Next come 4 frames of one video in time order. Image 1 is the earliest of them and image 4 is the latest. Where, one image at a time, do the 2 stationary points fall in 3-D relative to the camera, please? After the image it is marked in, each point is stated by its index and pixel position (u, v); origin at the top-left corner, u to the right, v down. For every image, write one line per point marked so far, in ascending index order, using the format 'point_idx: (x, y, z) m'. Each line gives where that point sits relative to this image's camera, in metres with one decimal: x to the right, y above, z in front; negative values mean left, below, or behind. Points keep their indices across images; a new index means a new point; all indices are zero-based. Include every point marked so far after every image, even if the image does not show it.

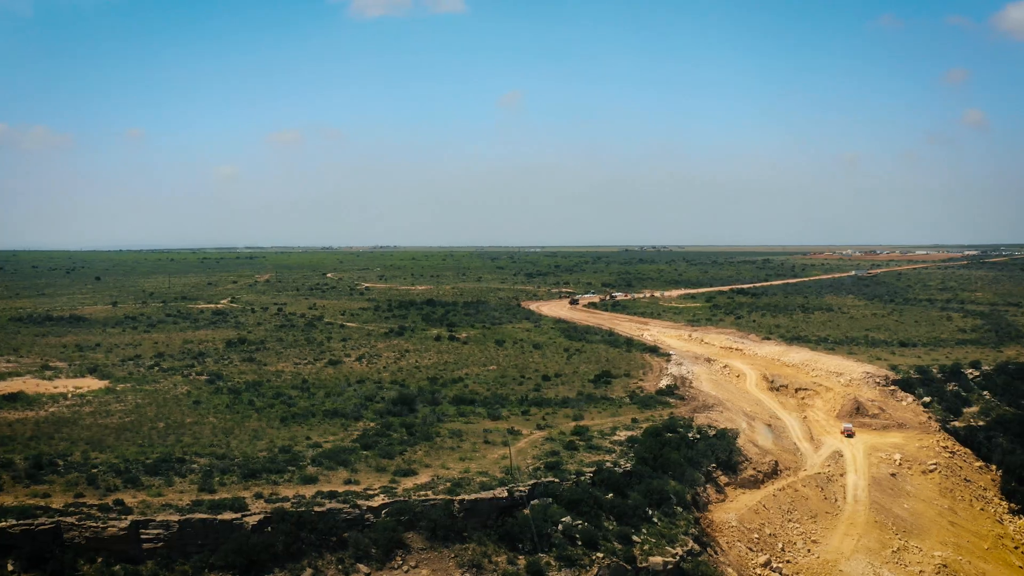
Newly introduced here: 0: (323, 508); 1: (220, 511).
0: (-5.1, -5.9, +18.3) m
1: (-7.4, -5.6, +17.4) m
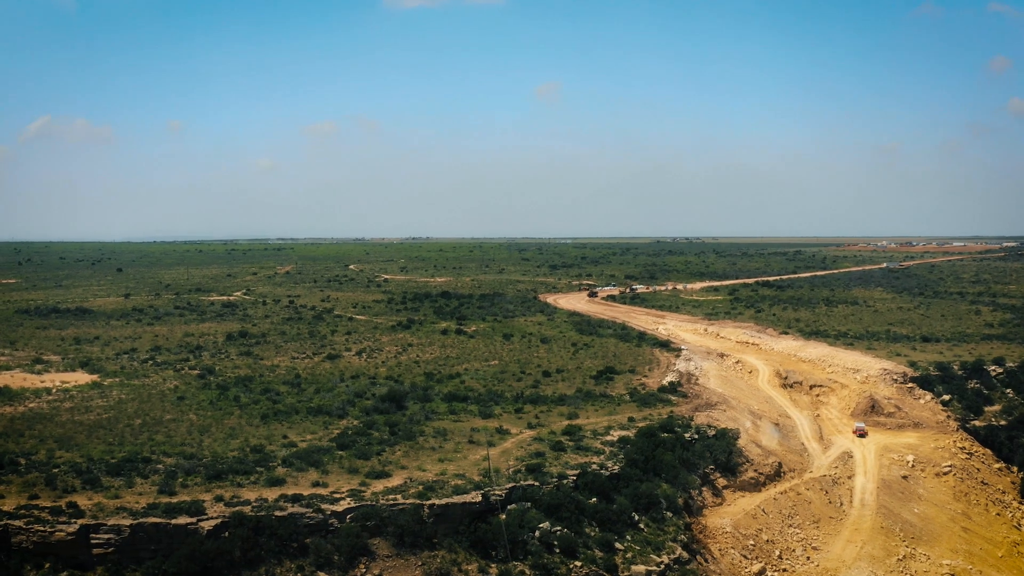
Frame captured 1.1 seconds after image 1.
0: (-5.9, -5.7, +17.7) m
1: (-8.2, -5.5, +16.7) m
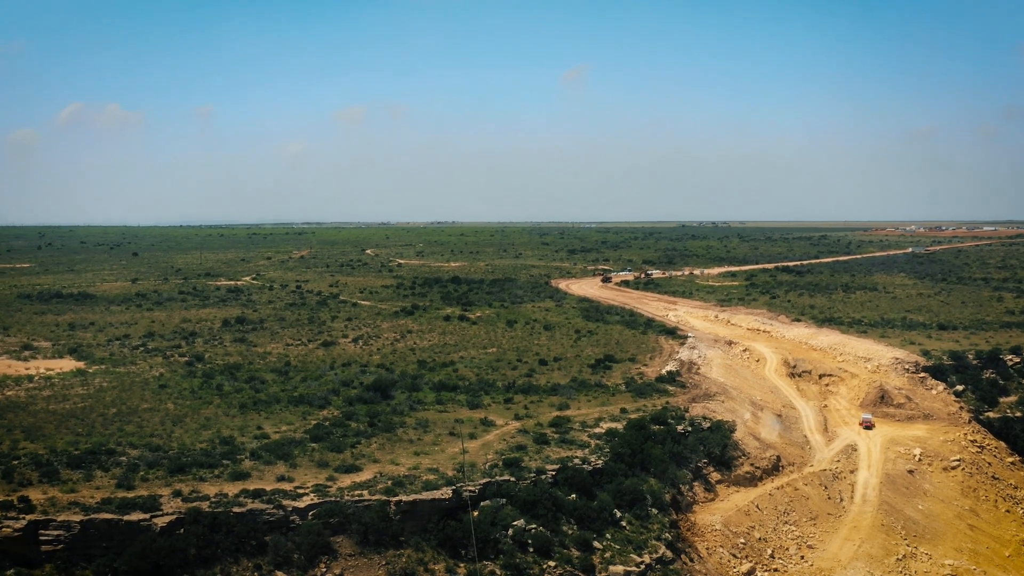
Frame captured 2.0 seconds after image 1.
0: (-6.7, -5.5, +17.2) m
1: (-9.0, -5.3, +16.3) m
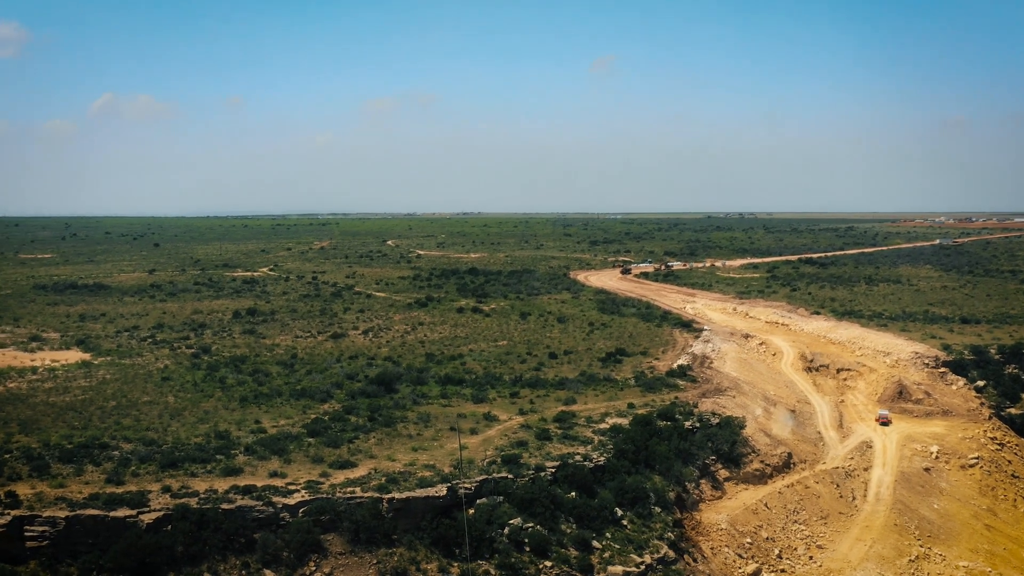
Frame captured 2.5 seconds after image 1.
0: (-6.9, -5.3, +16.9) m
1: (-9.2, -5.1, +16.1) m
